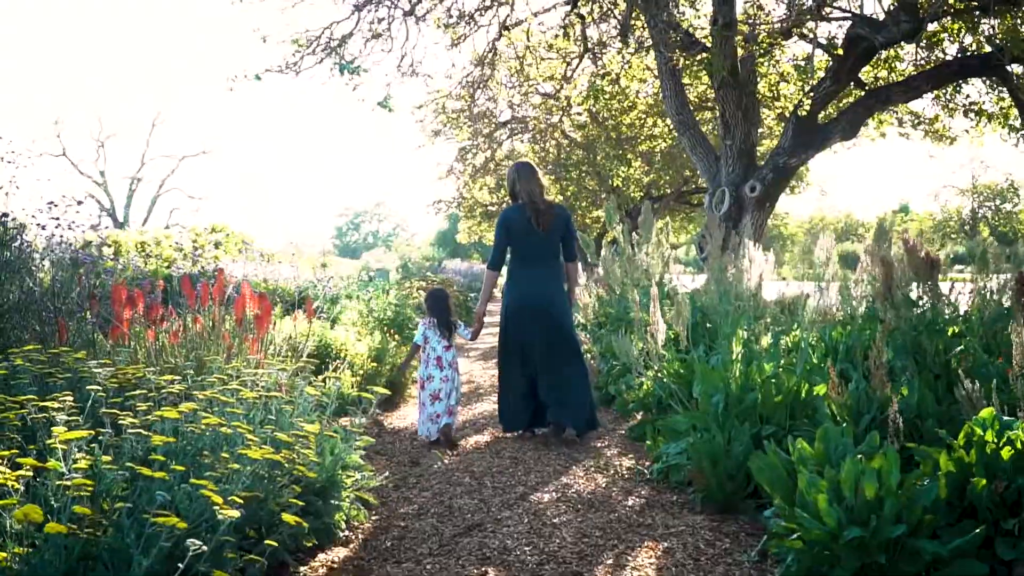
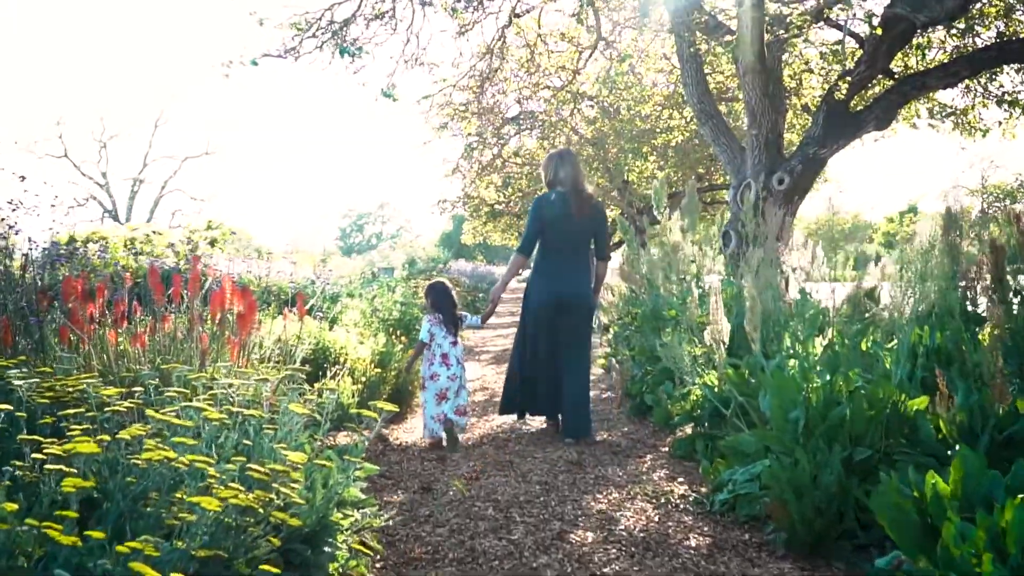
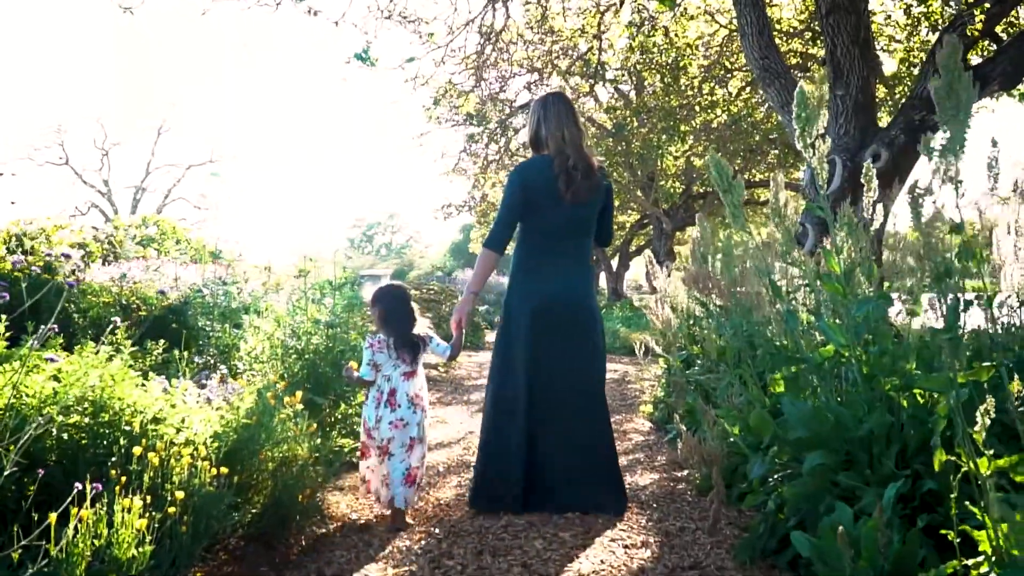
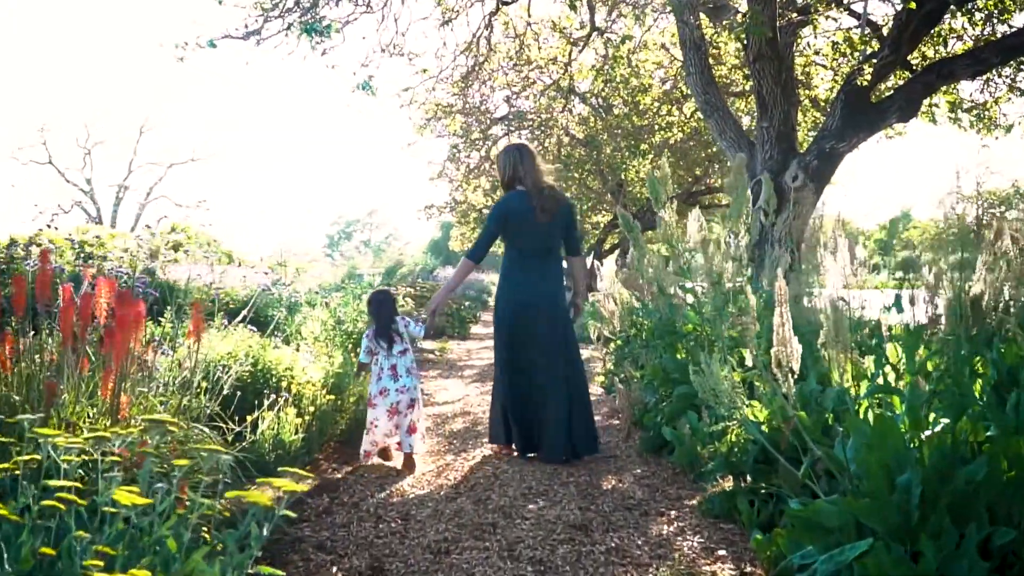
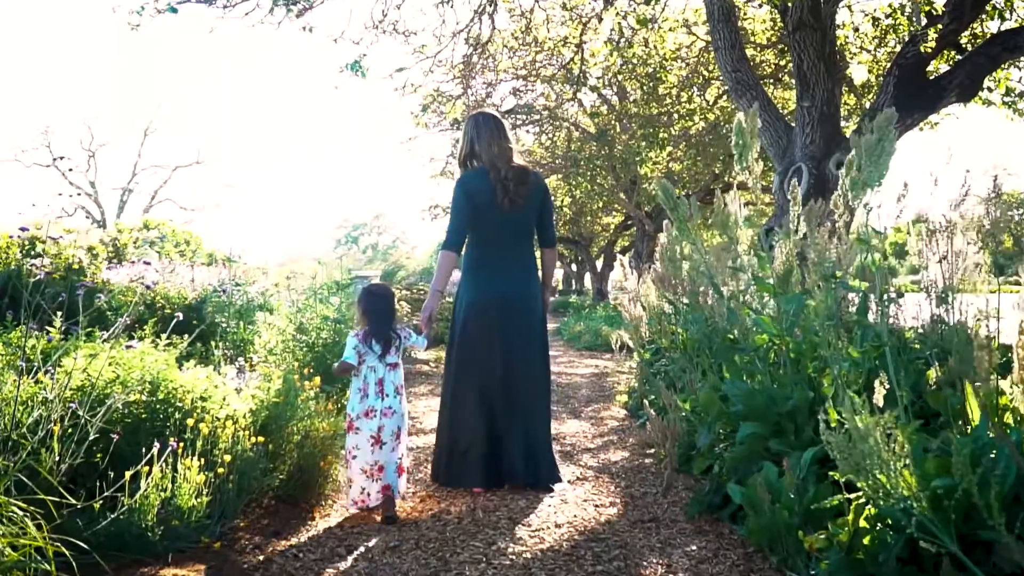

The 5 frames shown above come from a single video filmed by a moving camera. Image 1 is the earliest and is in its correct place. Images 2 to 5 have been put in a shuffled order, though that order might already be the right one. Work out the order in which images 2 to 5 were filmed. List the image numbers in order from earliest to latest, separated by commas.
2, 4, 5, 3
